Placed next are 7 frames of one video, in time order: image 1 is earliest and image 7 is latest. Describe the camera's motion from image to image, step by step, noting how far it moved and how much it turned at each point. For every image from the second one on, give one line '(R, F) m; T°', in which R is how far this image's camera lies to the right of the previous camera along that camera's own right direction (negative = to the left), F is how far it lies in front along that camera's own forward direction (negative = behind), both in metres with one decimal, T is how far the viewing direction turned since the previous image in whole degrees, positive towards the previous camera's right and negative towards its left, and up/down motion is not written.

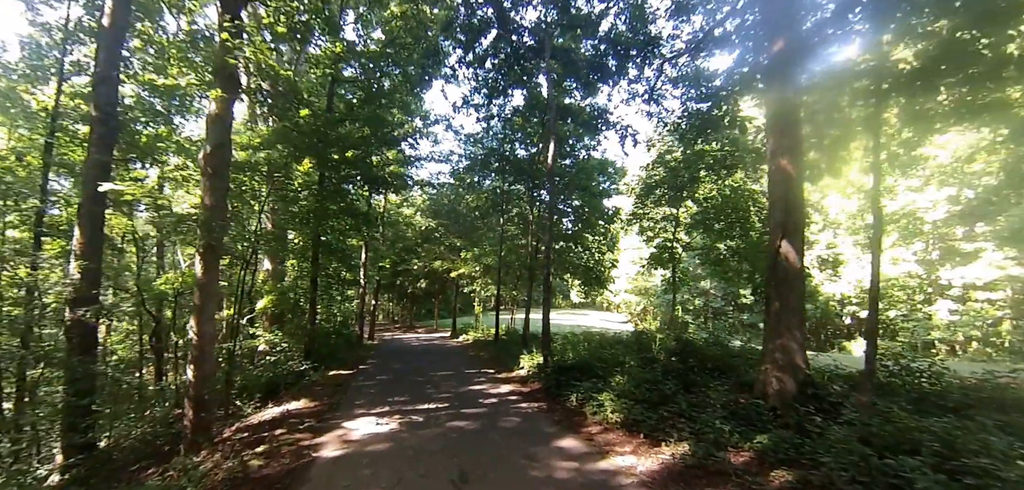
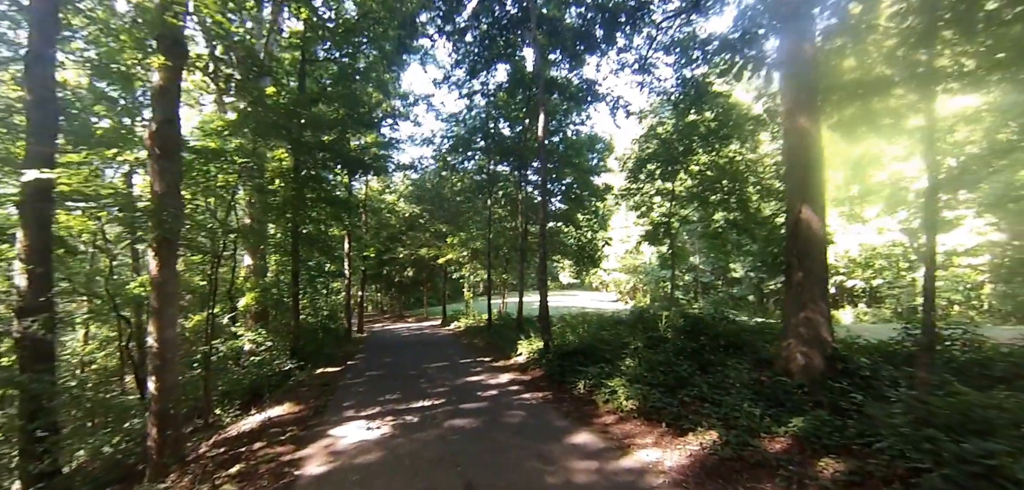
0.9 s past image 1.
(-0.1, +0.5) m; +2°
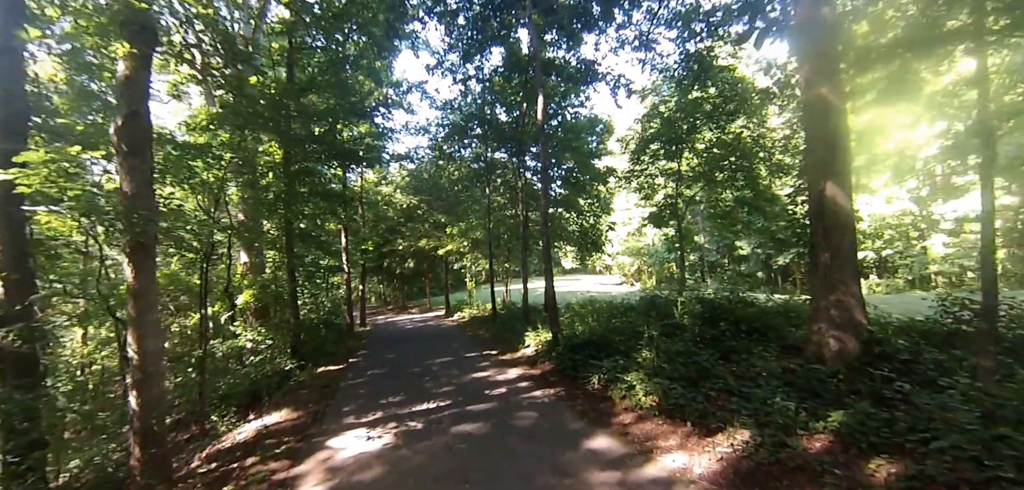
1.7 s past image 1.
(0.0, +0.3) m; 0°
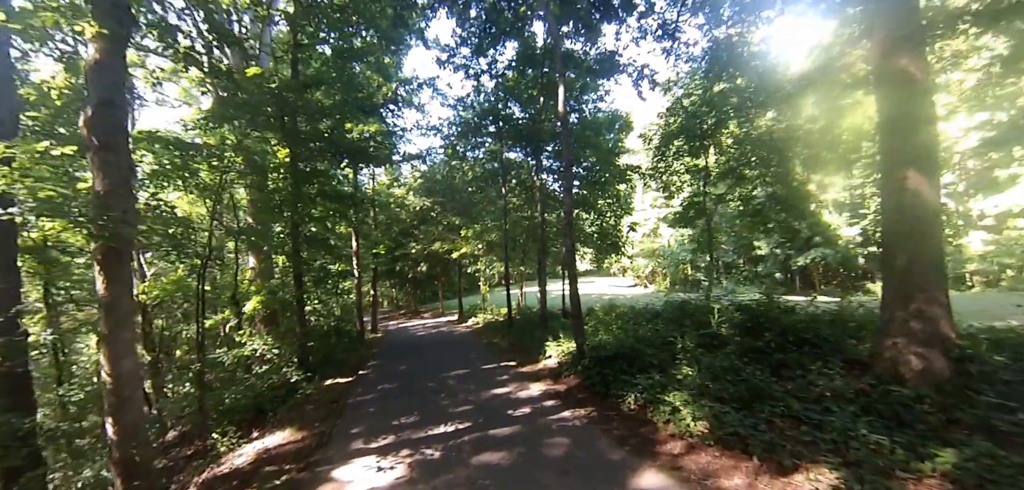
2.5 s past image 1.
(-0.2, +0.6) m; -2°
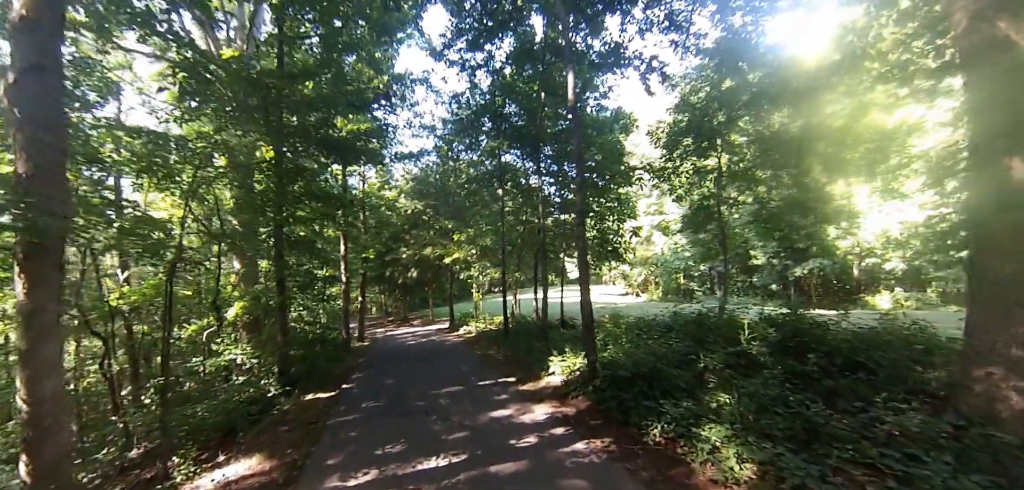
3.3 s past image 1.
(-0.1, +0.7) m; +1°
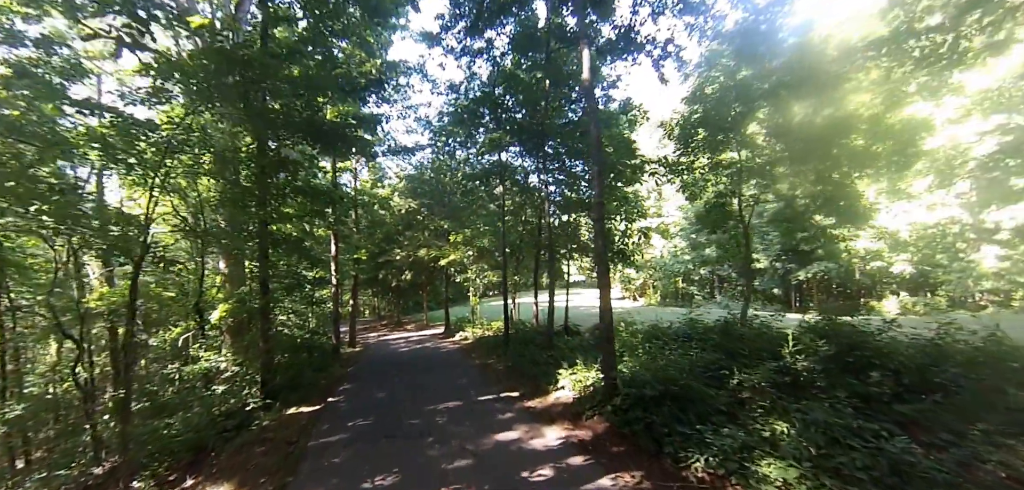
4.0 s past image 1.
(-0.2, +0.7) m; +1°
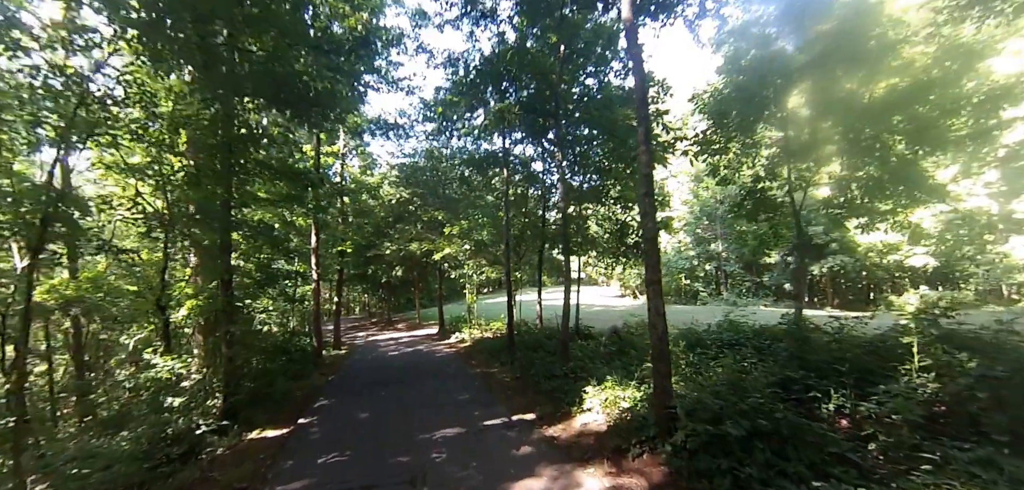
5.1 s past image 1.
(-0.3, +1.3) m; +1°
